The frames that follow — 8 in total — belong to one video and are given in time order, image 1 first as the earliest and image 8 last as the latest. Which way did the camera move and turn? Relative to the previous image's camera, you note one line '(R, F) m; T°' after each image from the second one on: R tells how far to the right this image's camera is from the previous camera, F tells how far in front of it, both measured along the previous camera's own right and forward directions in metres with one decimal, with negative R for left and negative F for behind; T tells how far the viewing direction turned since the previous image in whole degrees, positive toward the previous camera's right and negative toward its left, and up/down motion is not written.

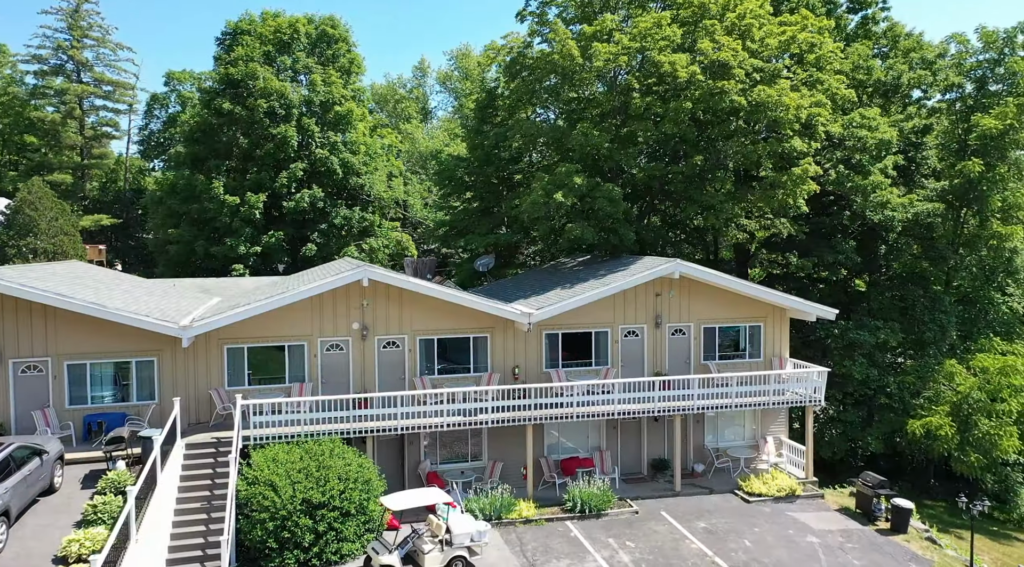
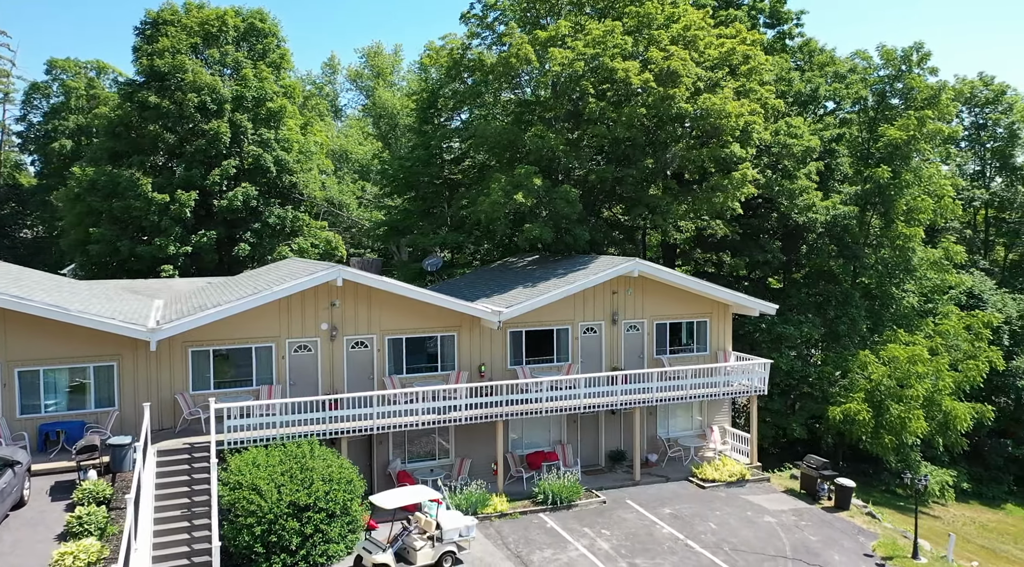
(-2.4, -0.3) m; +8°
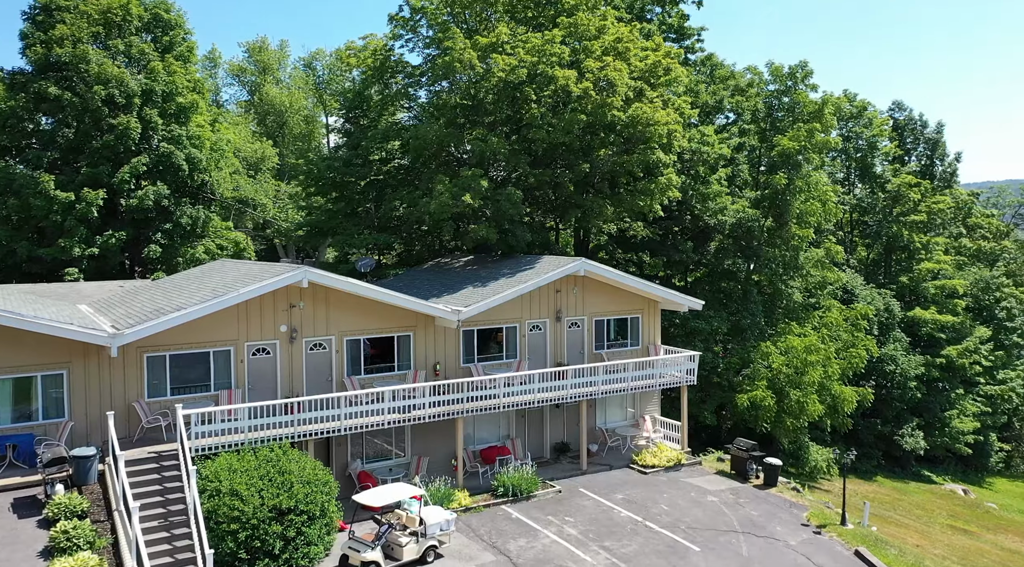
(-2.8, -0.5) m; +10°
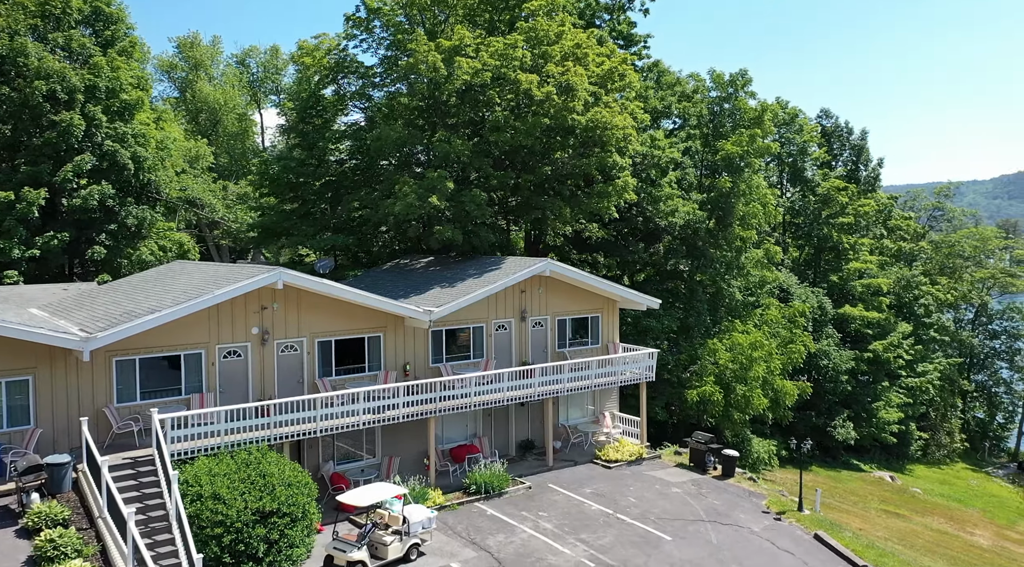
(-1.4, -0.3) m; +5°
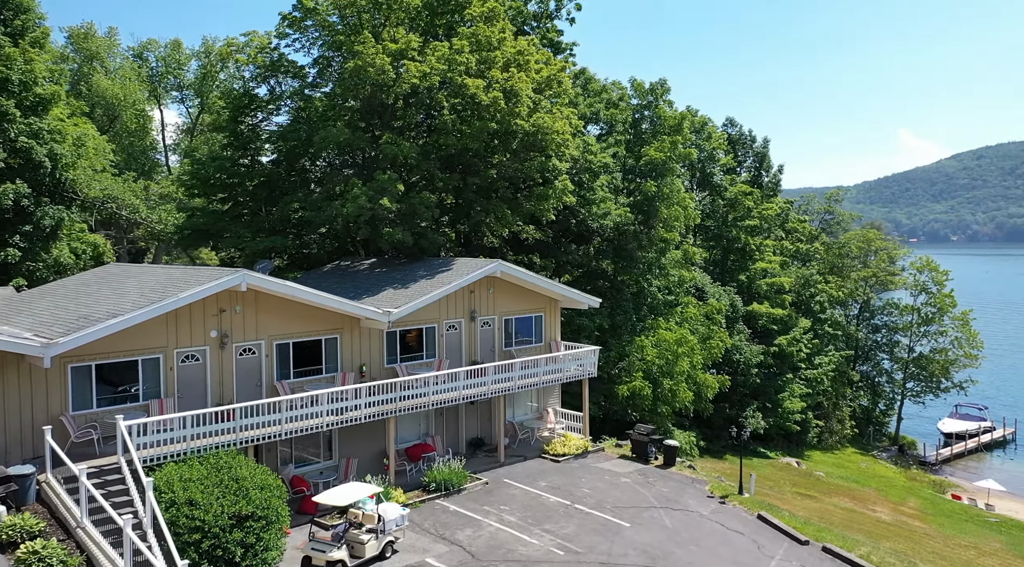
(-1.9, -0.5) m; +8°
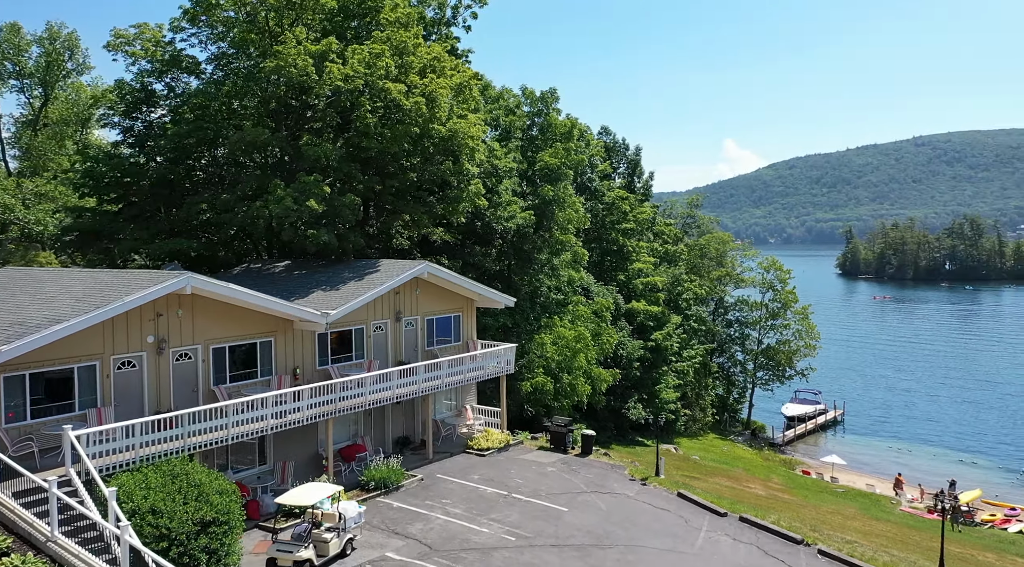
(-2.7, -0.7) m; +11°
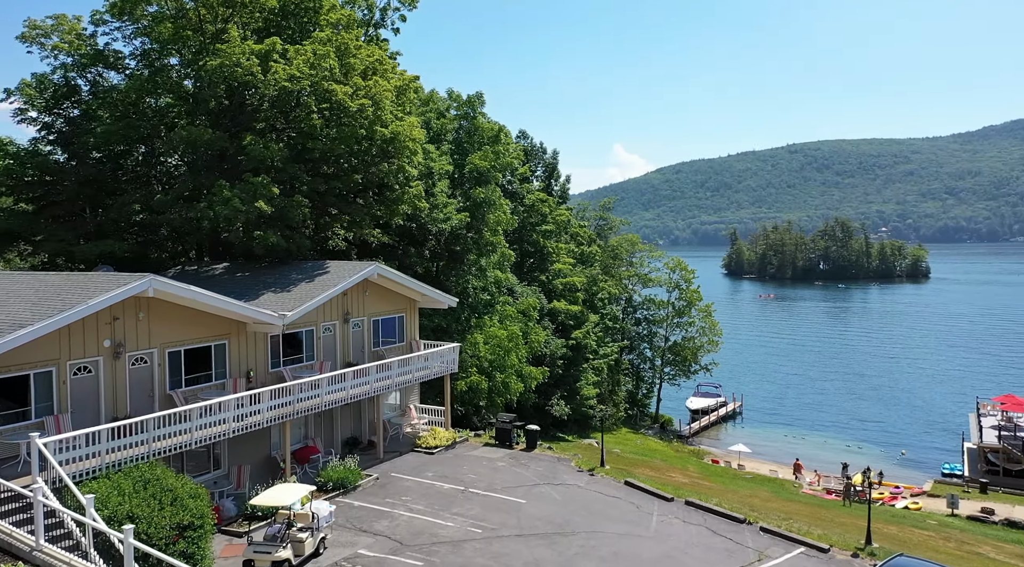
(-1.9, -0.6) m; +7°
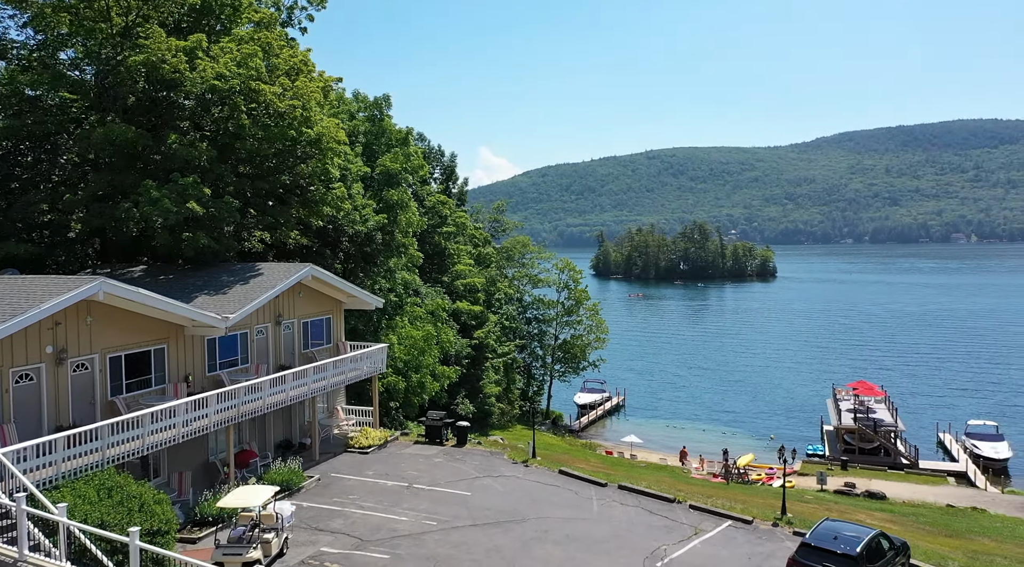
(-2.3, -0.7) m; +9°
